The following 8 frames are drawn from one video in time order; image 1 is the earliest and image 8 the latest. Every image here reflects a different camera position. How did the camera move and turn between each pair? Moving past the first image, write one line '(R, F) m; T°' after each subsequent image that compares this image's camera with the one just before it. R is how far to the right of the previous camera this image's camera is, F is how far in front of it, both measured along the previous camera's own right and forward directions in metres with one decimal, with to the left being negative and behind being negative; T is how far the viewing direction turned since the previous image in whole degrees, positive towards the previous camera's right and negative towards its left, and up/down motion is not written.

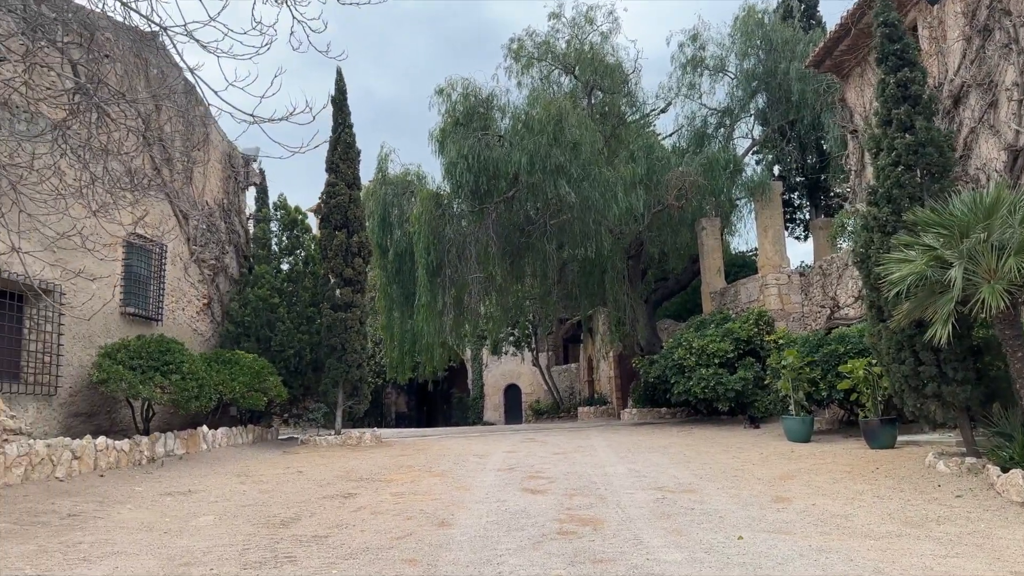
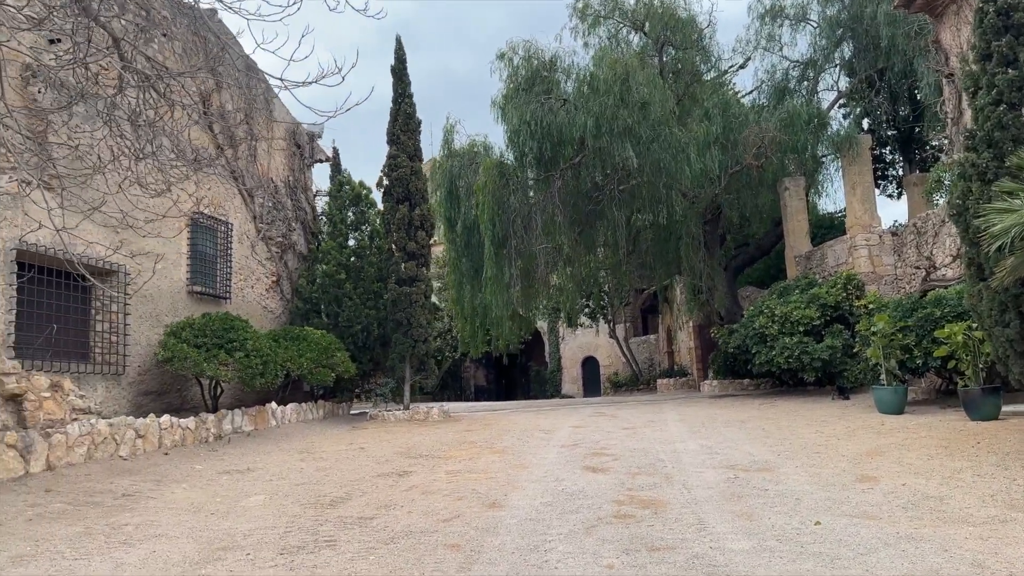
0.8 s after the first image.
(+0.2, +0.4) m; -6°
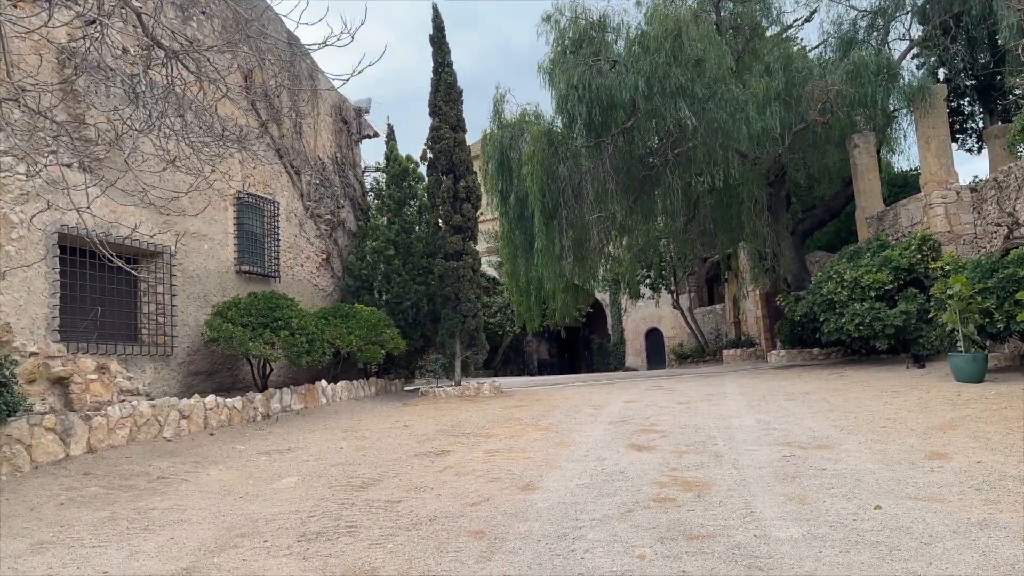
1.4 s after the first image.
(+0.2, +0.3) m; -5°
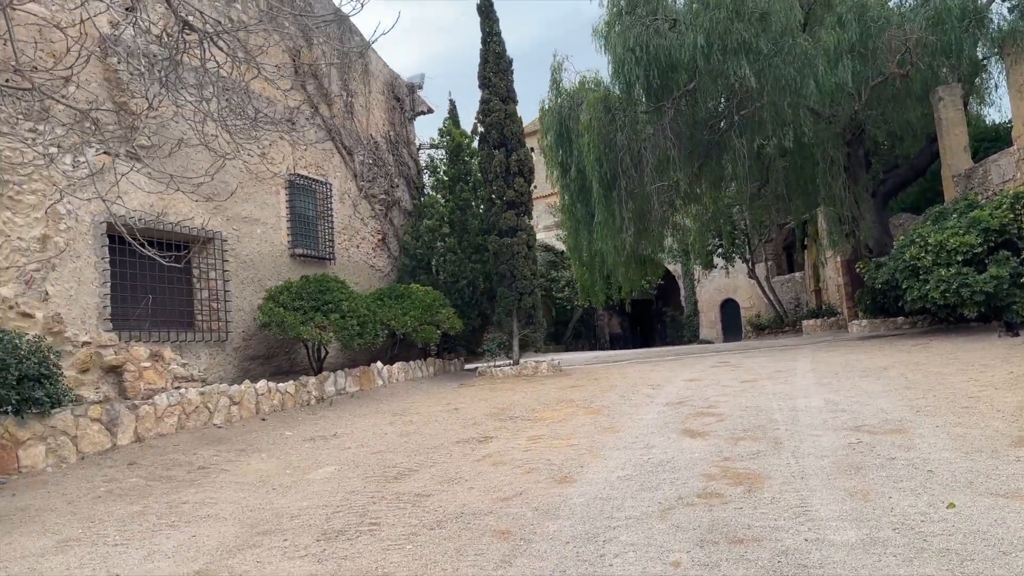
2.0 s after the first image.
(+0.2, +0.3) m; -5°
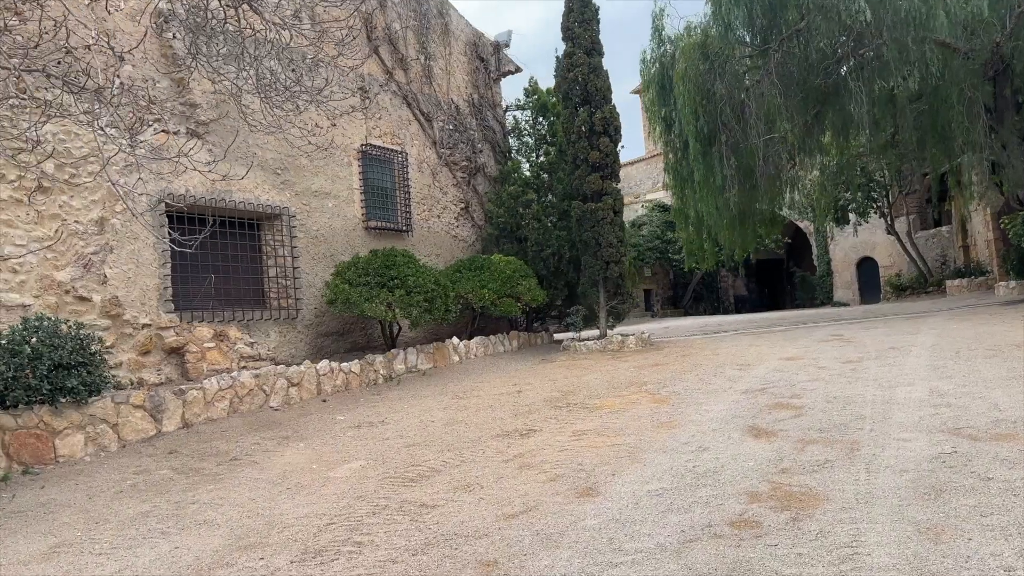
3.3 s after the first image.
(+0.5, +0.6) m; -9°
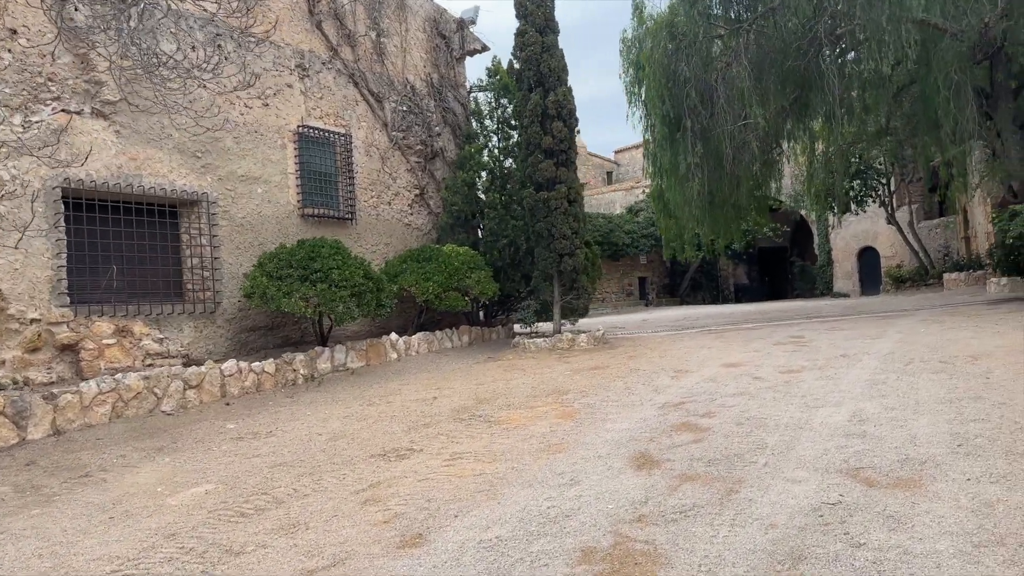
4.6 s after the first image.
(+0.7, +0.5) m; -1°
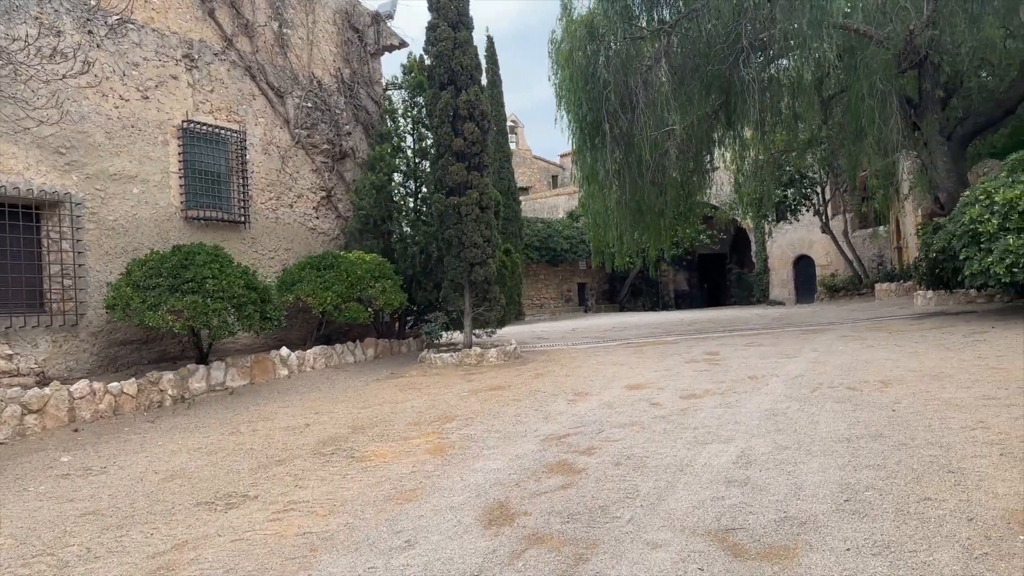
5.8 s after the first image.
(+0.5, +0.5) m; +3°
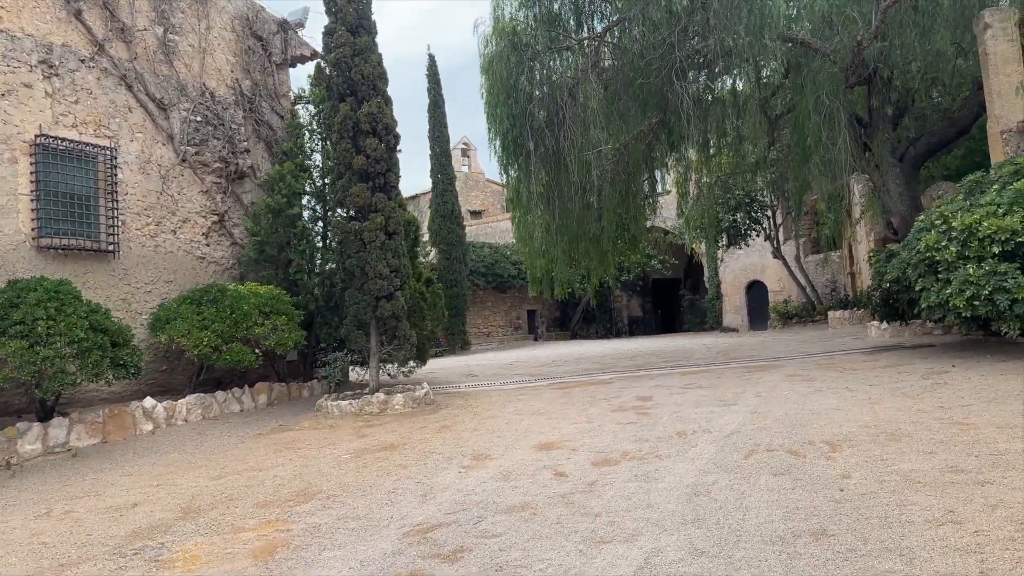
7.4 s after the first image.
(+0.5, +0.9) m; +3°
